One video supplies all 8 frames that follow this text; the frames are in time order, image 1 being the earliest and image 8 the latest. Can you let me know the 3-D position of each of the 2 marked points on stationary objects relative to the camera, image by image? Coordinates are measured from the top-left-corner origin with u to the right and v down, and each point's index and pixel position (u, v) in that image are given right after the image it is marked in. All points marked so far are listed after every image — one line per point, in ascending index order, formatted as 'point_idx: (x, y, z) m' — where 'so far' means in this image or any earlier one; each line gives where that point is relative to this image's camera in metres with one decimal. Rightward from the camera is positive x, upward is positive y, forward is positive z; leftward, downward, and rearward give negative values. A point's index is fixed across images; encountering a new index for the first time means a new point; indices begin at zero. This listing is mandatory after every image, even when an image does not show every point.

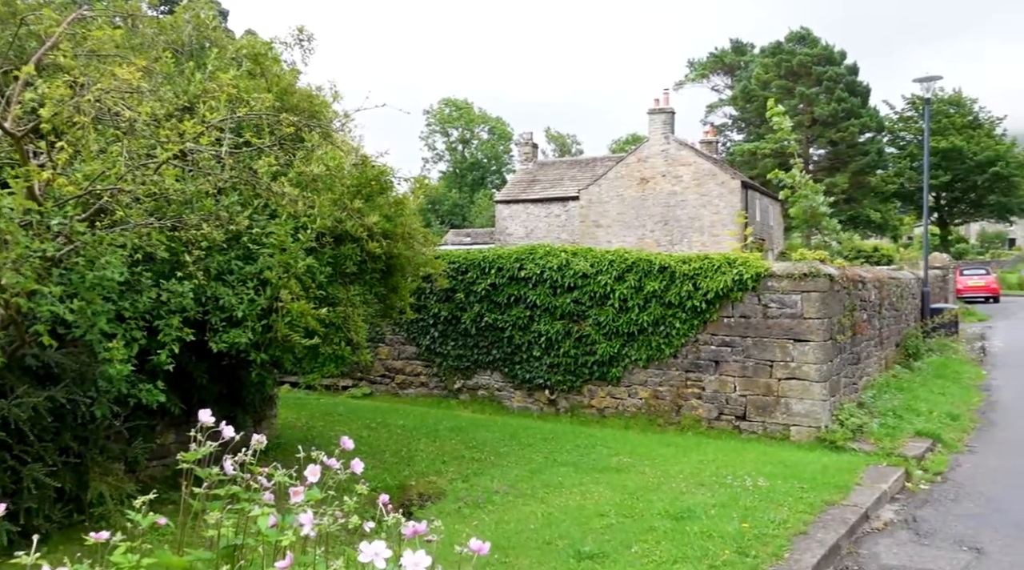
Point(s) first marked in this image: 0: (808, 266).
0: (+3.0, +0.2, +8.8) m
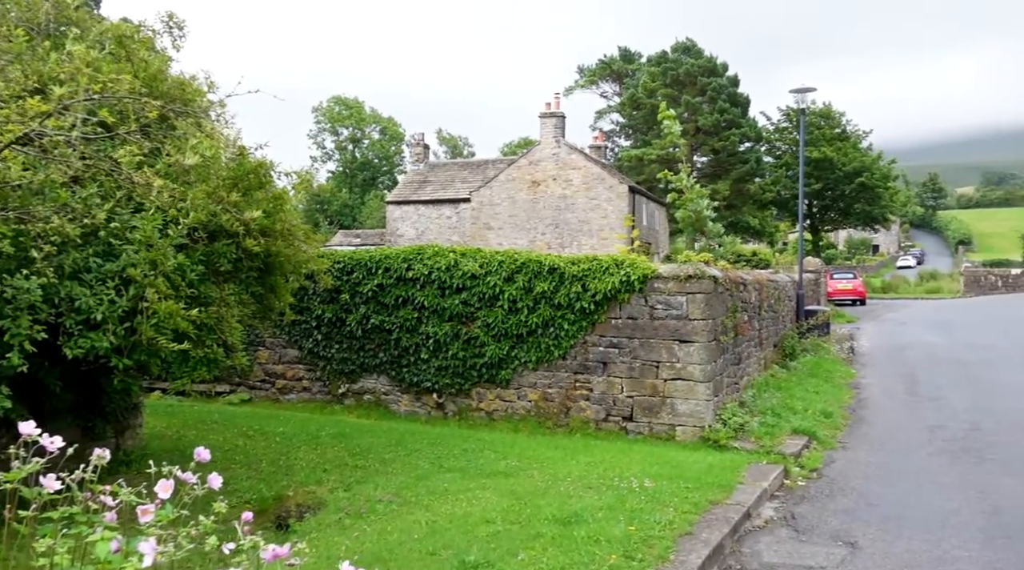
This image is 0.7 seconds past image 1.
0: (+1.8, +0.2, +8.9) m
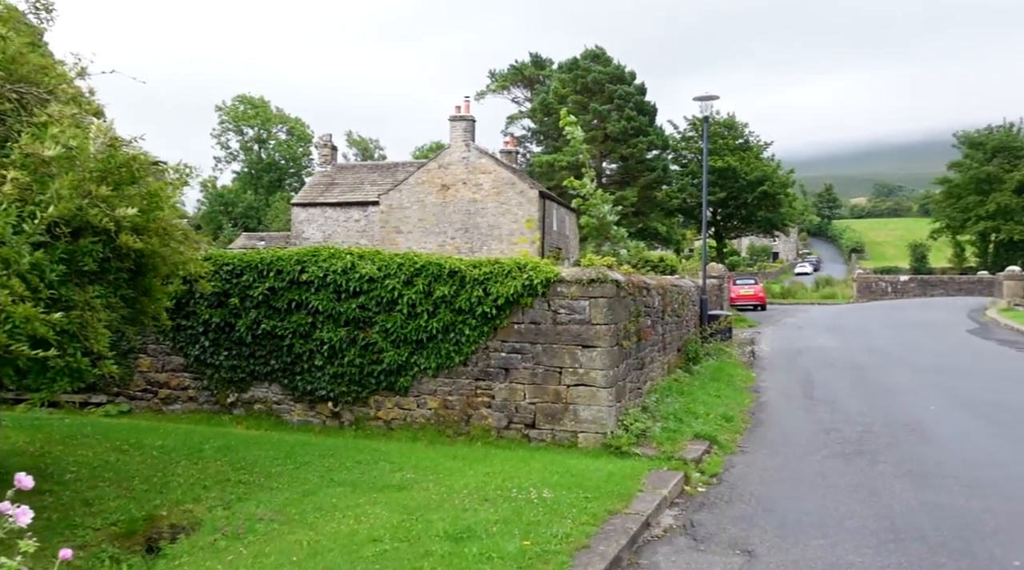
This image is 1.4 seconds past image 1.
0: (+0.8, +0.1, +8.8) m
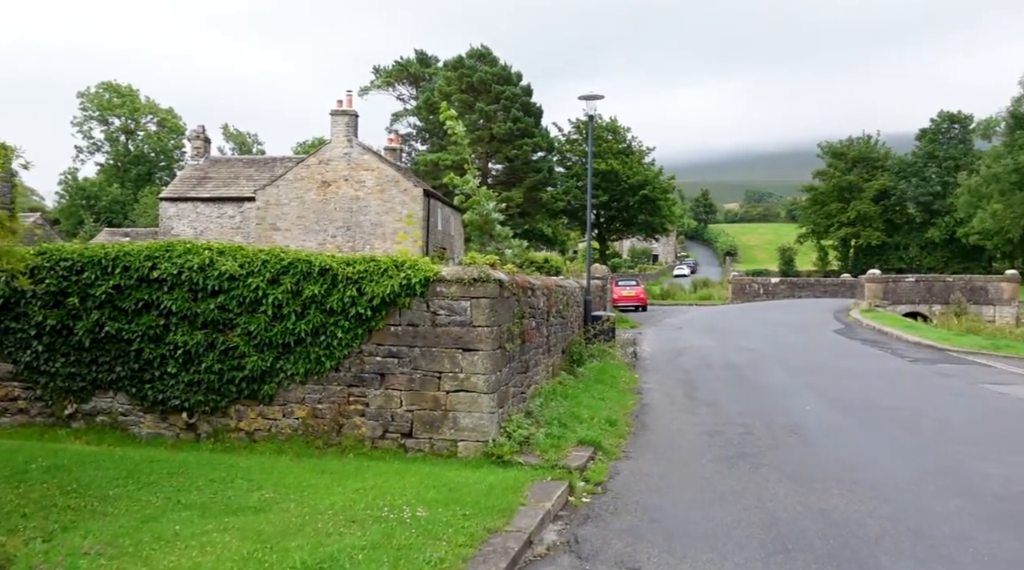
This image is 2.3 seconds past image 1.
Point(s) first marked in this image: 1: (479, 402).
0: (-0.3, +0.1, +8.3) m
1: (-0.3, -1.1, +8.2) m
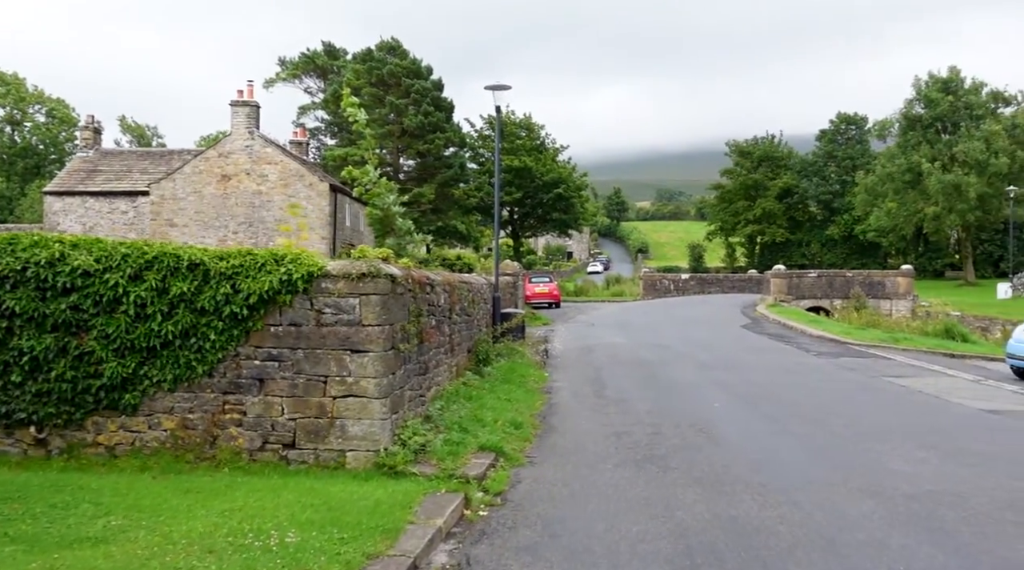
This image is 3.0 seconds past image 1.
0: (-1.3, +0.2, +7.6) m
1: (-1.2, -1.1, +7.5) m
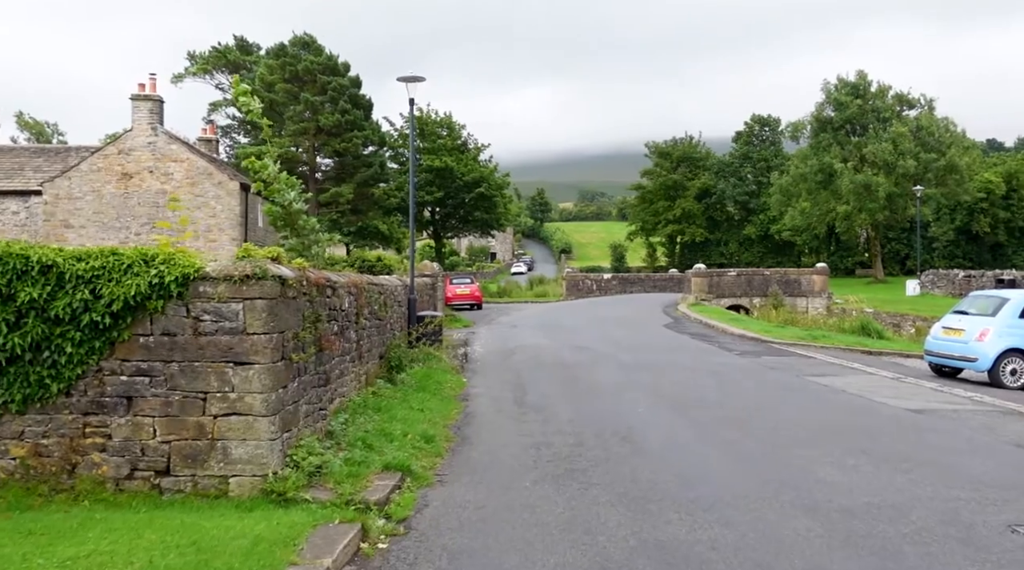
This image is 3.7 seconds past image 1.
0: (-2.0, +0.2, +6.8) m
1: (-2.0, -1.1, +6.7) m
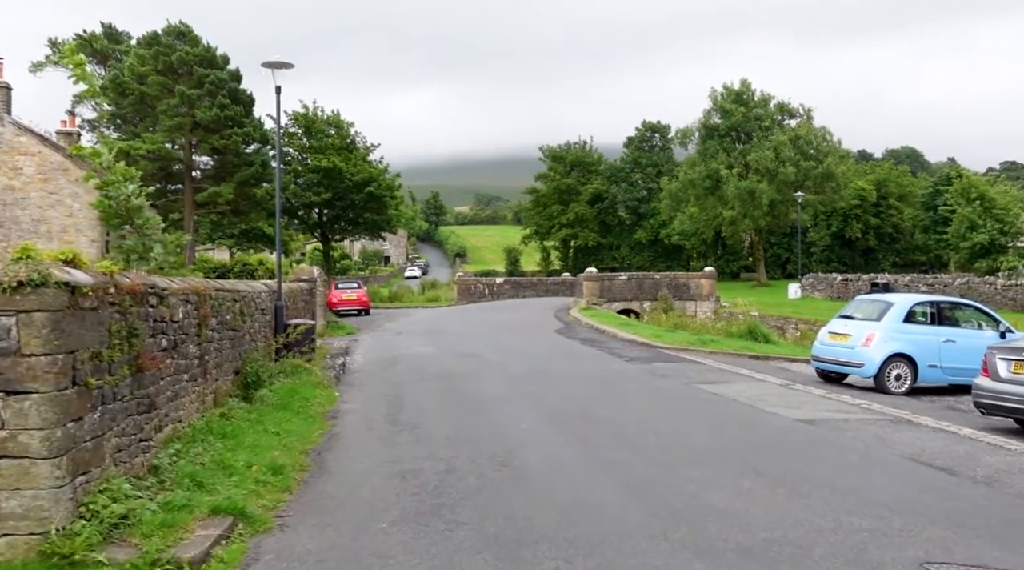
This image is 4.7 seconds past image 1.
0: (-3.0, +0.1, +5.4) m
1: (-2.9, -1.1, +5.3) m
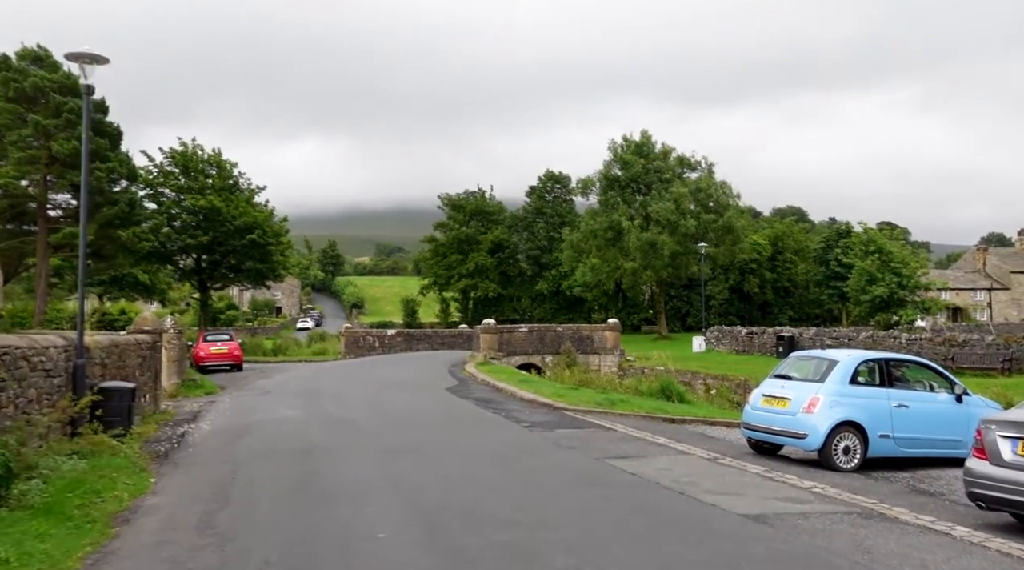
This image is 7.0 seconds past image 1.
0: (-3.7, -0.1, +2.2) m
1: (-3.6, -1.3, +2.0) m
